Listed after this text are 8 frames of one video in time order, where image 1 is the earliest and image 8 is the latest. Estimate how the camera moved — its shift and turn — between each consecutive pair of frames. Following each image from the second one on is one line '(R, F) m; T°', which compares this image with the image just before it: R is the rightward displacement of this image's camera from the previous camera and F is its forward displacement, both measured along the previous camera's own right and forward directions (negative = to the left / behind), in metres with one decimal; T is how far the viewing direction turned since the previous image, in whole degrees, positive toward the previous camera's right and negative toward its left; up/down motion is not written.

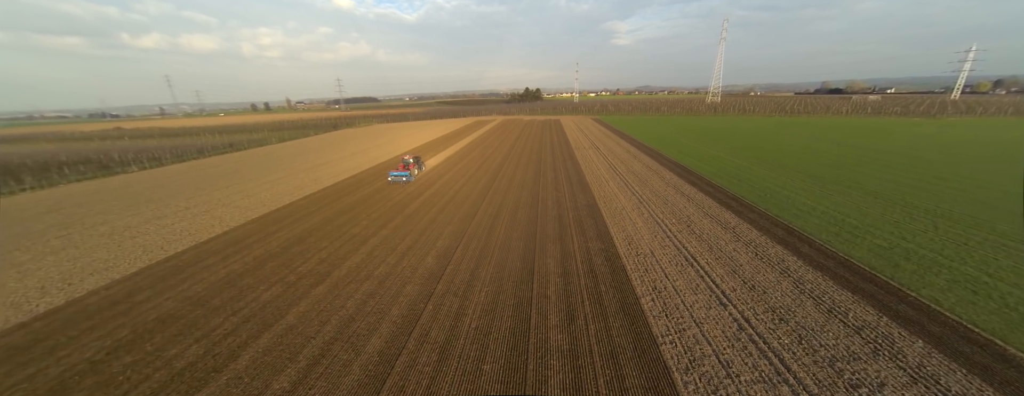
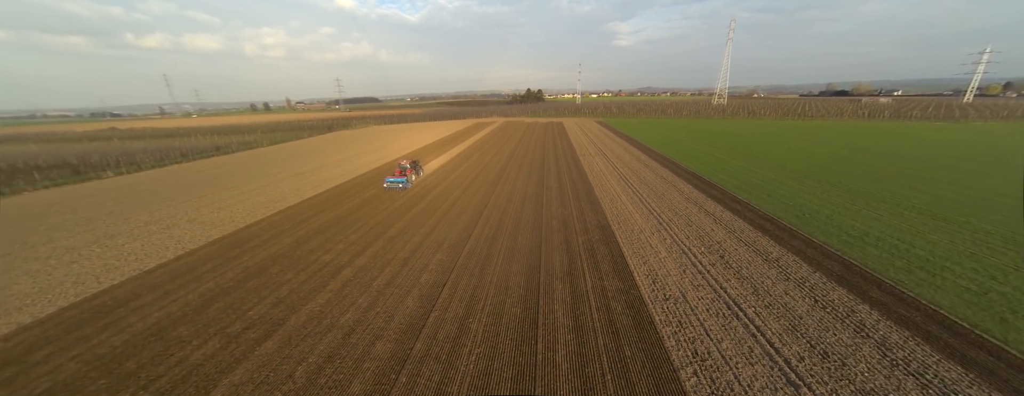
(0.0, +1.5) m; 0°
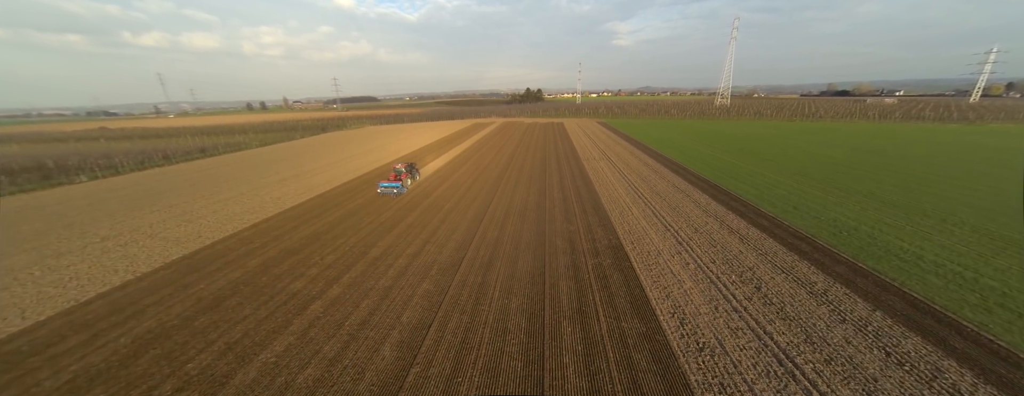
(0.0, +1.2) m; 0°
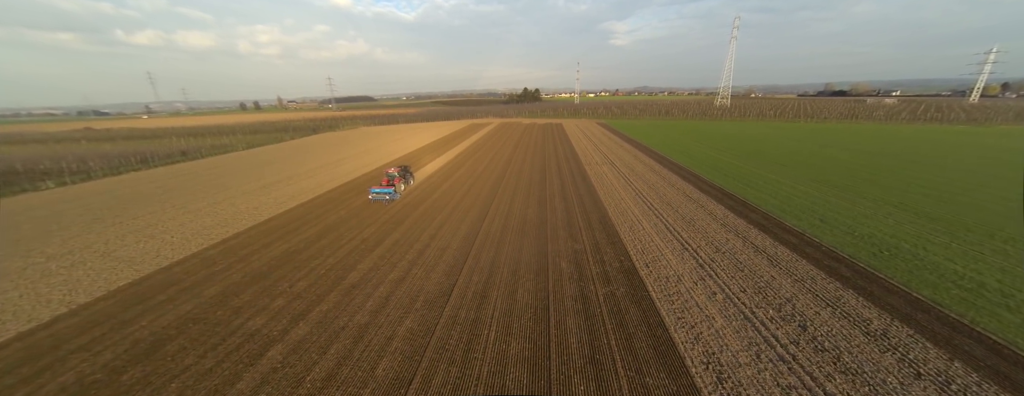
(0.0, +1.1) m; 0°
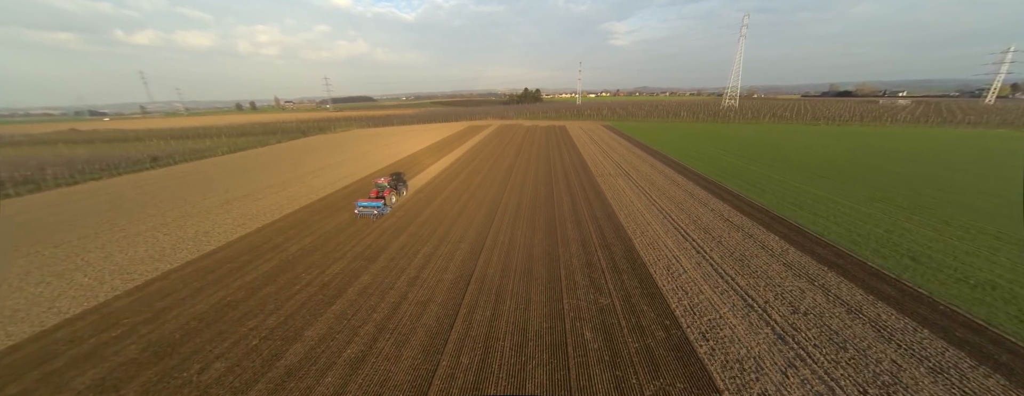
(-0.1, +2.2) m; 0°
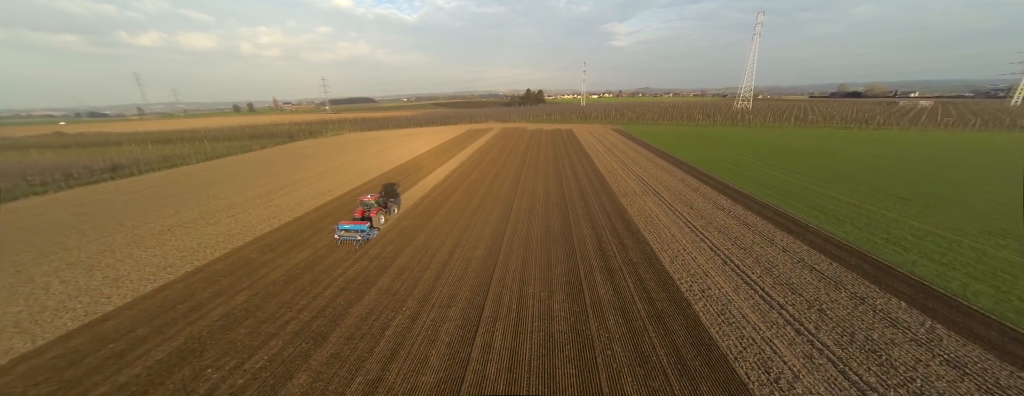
(-0.2, +2.8) m; 0°
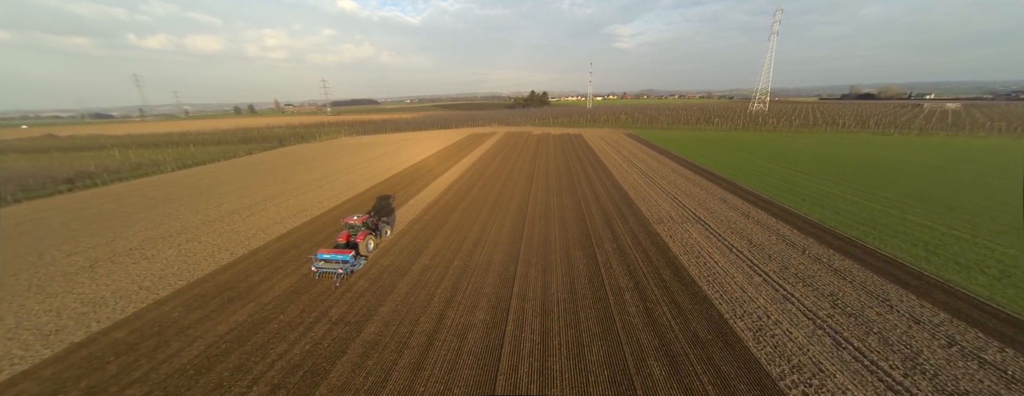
(-0.2, +2.5) m; -1°
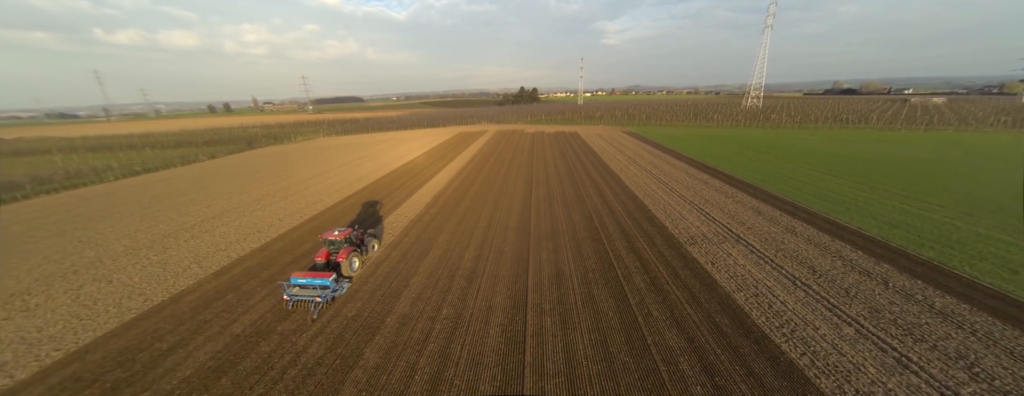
(-0.3, +2.1) m; +2°
